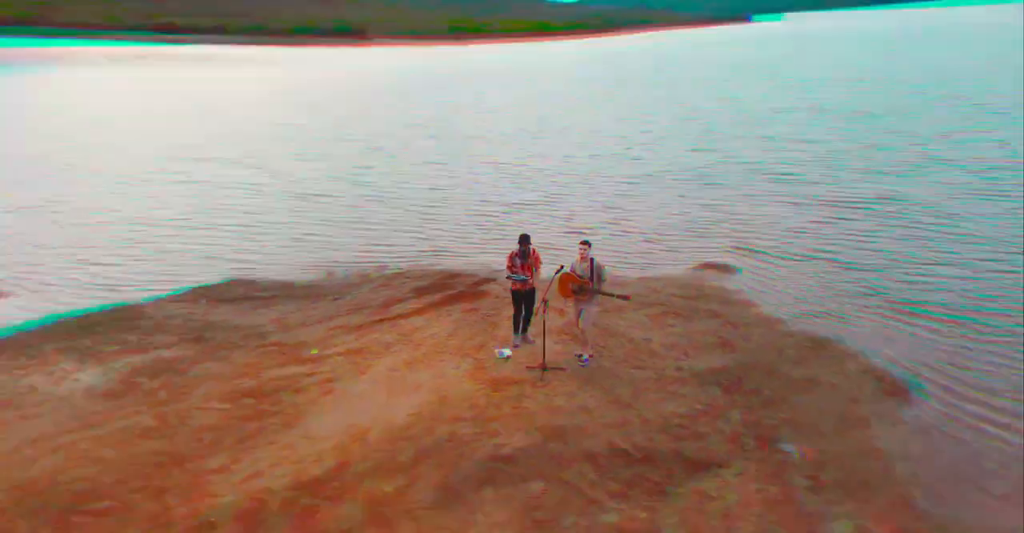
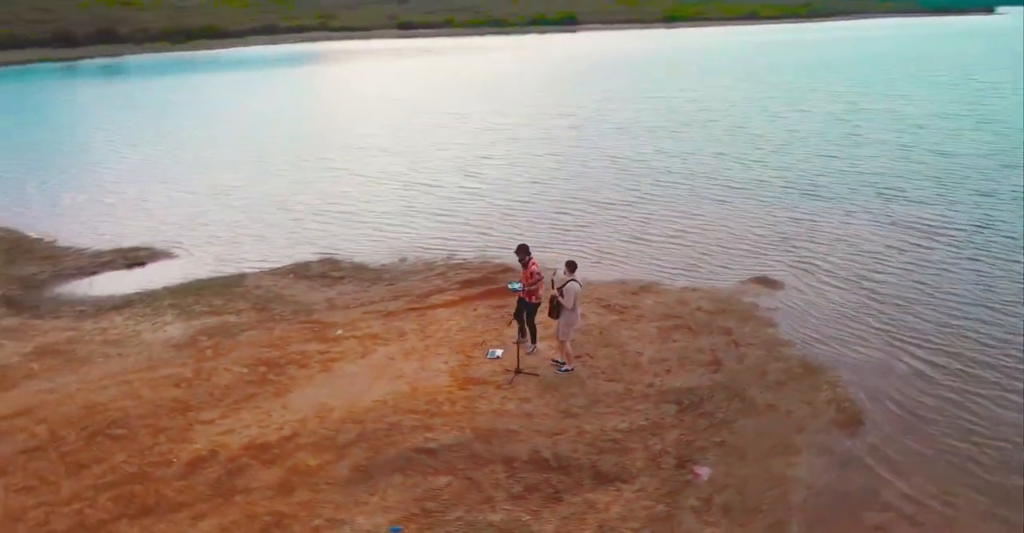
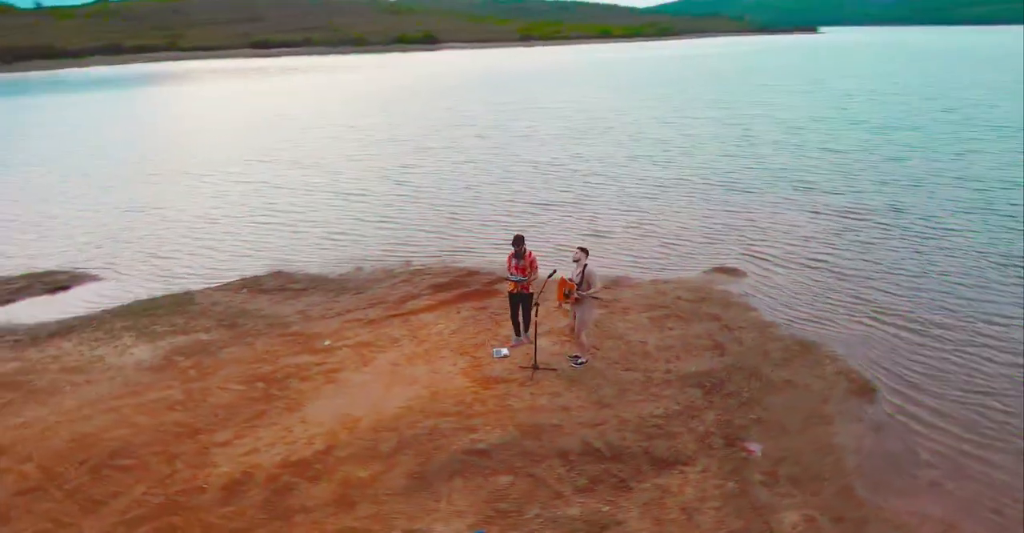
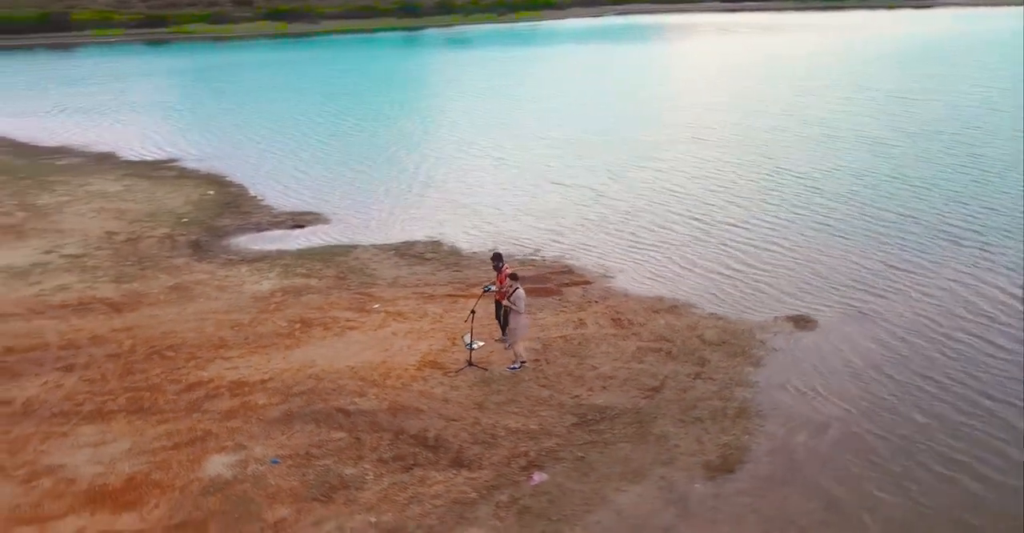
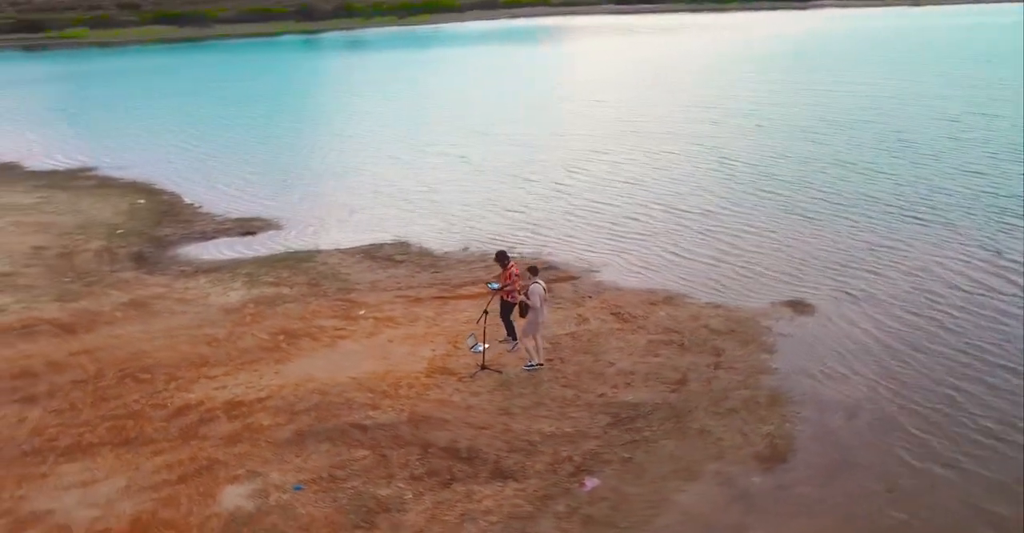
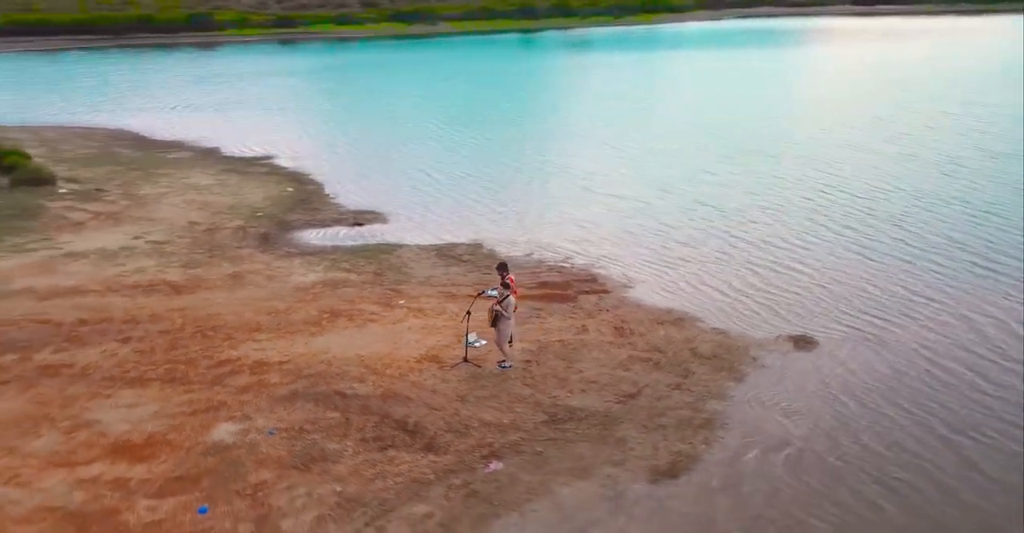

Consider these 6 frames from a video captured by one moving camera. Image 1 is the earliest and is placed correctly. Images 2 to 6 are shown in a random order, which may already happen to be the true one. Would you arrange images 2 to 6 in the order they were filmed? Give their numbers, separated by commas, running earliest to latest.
3, 2, 5, 4, 6
